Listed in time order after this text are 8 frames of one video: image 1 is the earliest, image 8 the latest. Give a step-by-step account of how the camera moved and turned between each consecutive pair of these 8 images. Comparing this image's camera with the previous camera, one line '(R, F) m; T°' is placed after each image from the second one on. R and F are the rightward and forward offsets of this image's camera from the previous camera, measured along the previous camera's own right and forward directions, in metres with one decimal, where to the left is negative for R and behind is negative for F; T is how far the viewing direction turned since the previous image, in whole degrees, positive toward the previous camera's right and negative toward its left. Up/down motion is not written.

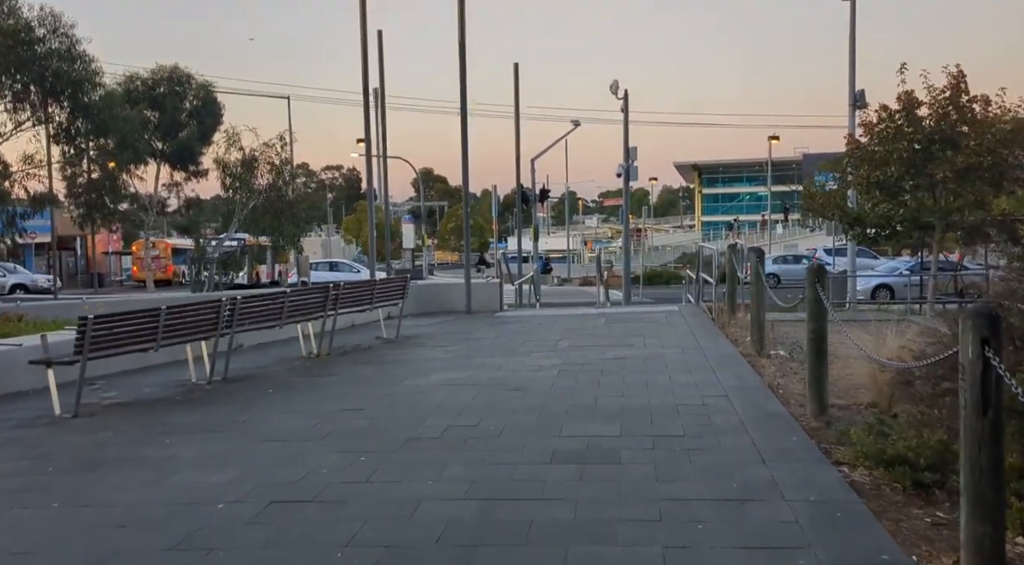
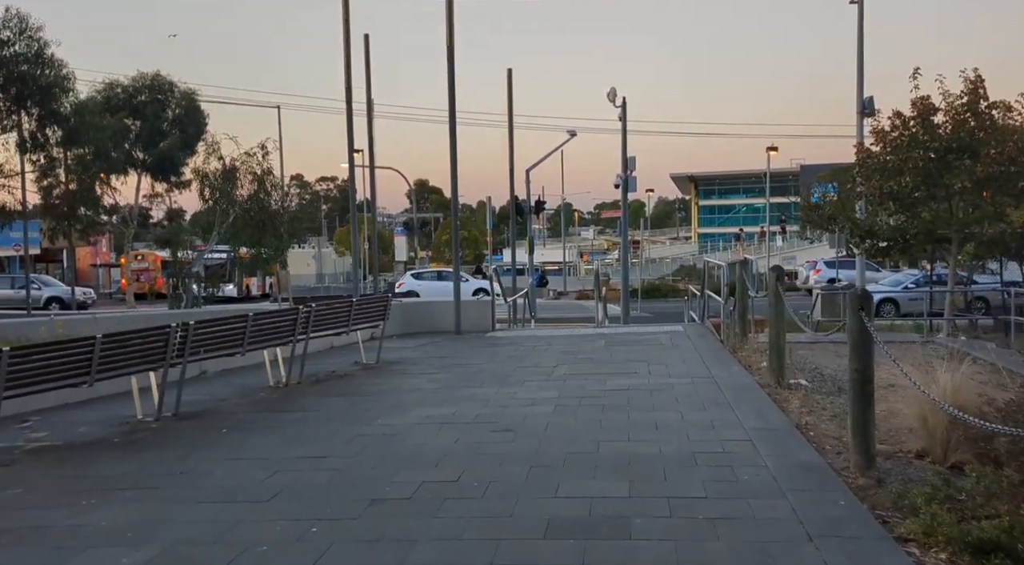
(+0.1, +1.1) m; 0°
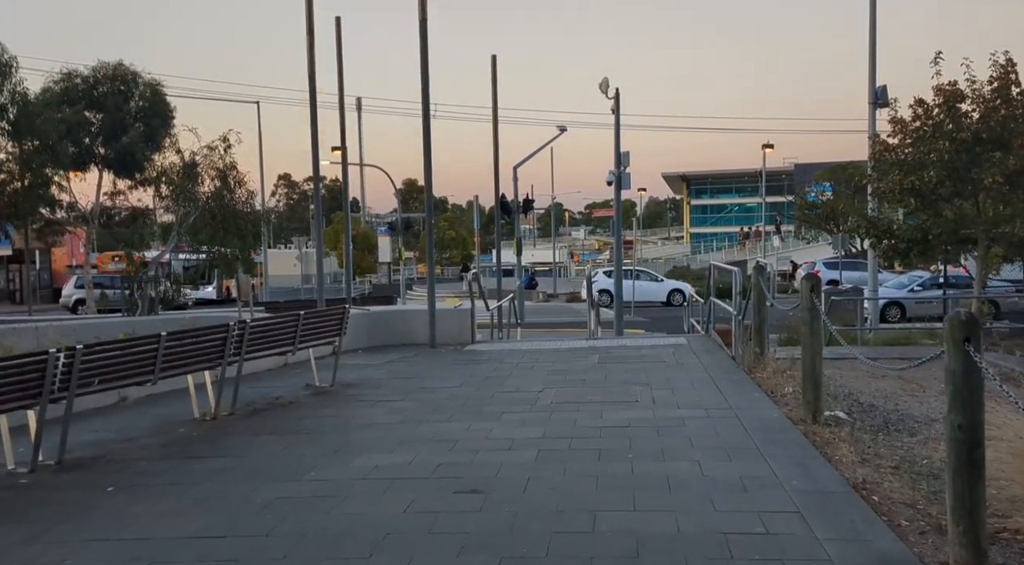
(+0.1, +1.7) m; +1°
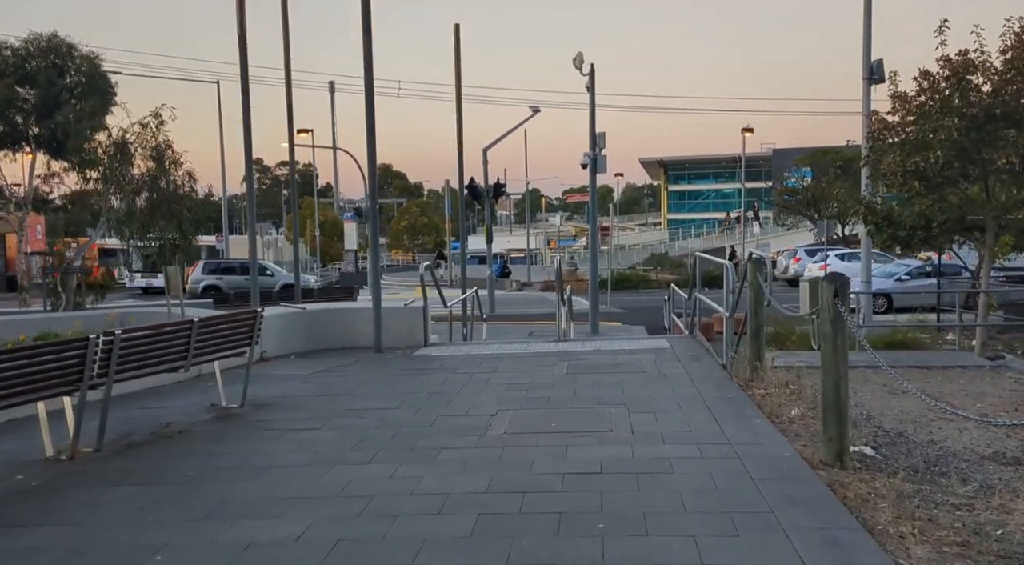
(+0.3, +1.7) m; +1°
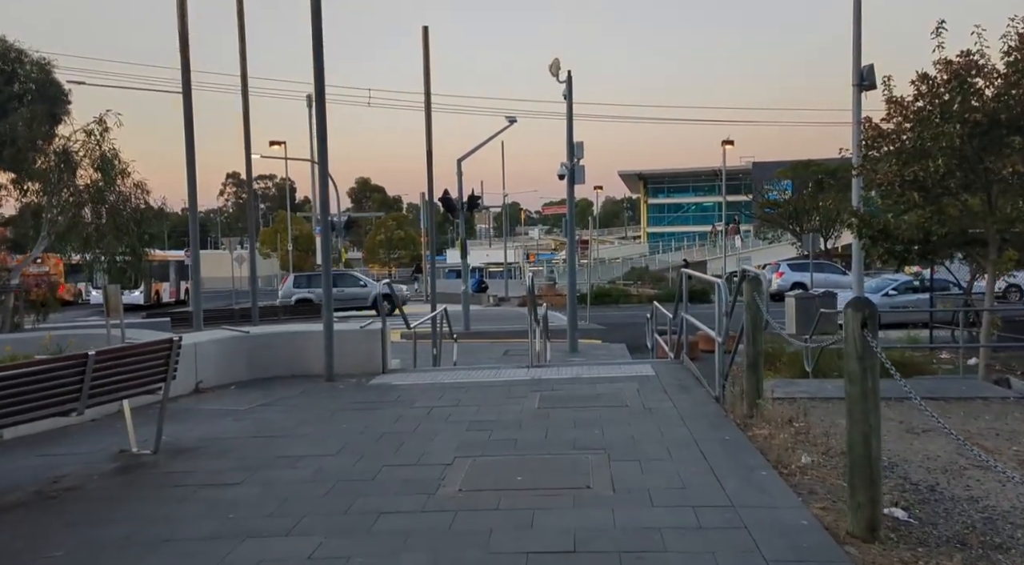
(+0.1, +1.1) m; +1°
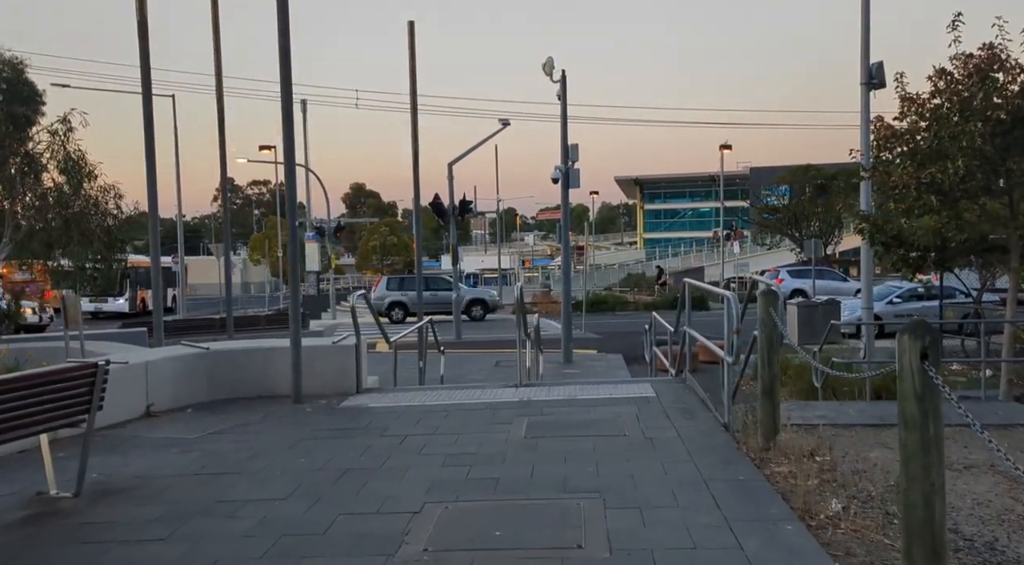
(+0.1, +0.9) m; 0°
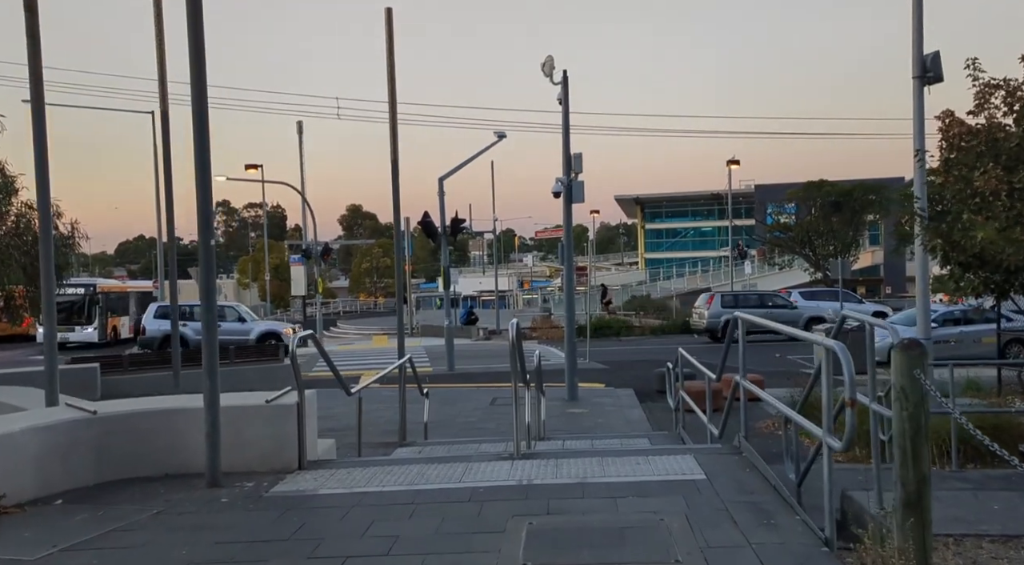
(0.0, +2.5) m; 0°
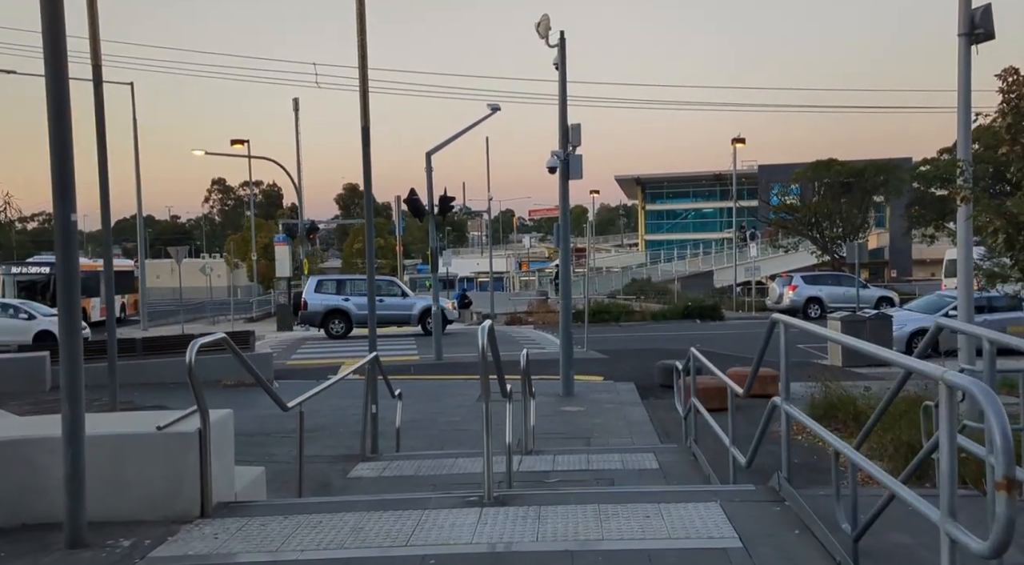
(+0.2, +1.8) m; 0°
